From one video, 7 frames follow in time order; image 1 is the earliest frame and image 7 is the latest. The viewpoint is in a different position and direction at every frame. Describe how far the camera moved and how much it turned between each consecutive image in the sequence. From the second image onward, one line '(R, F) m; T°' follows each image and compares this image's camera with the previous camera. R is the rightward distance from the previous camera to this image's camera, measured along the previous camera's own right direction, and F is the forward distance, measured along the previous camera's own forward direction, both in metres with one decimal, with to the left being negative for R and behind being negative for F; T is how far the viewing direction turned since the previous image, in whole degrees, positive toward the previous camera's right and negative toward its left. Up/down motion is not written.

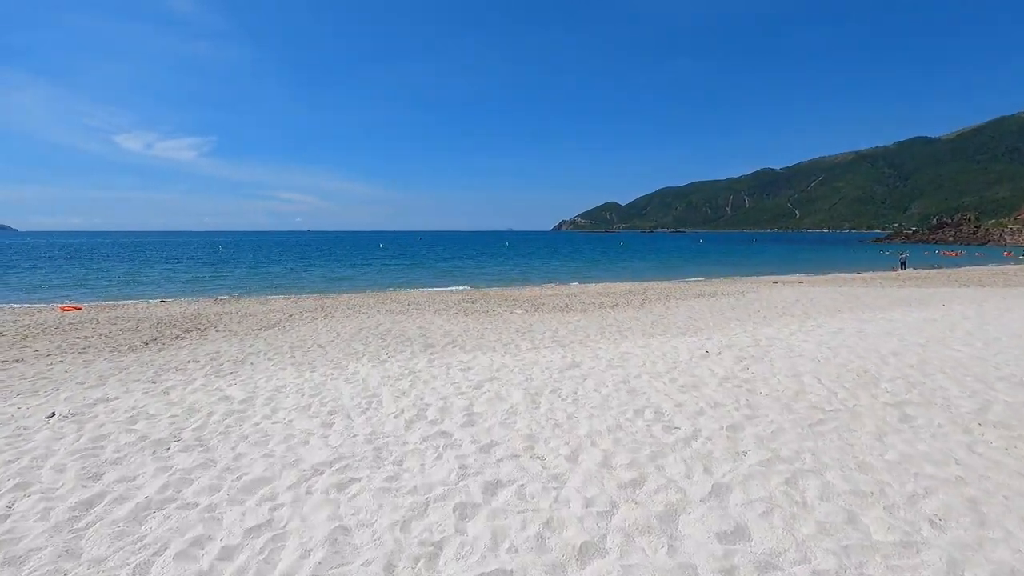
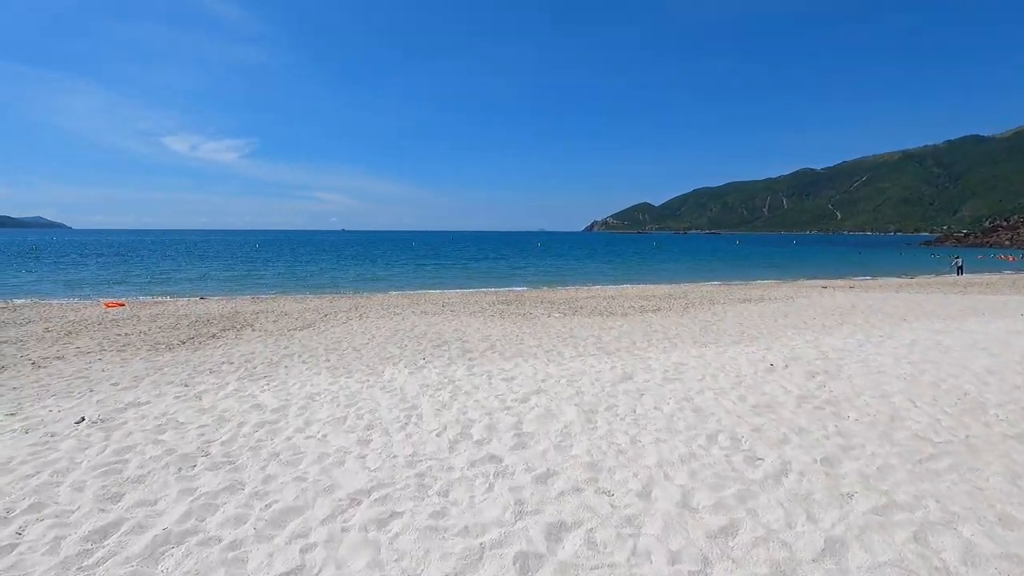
(-0.2, +0.5) m; -3°
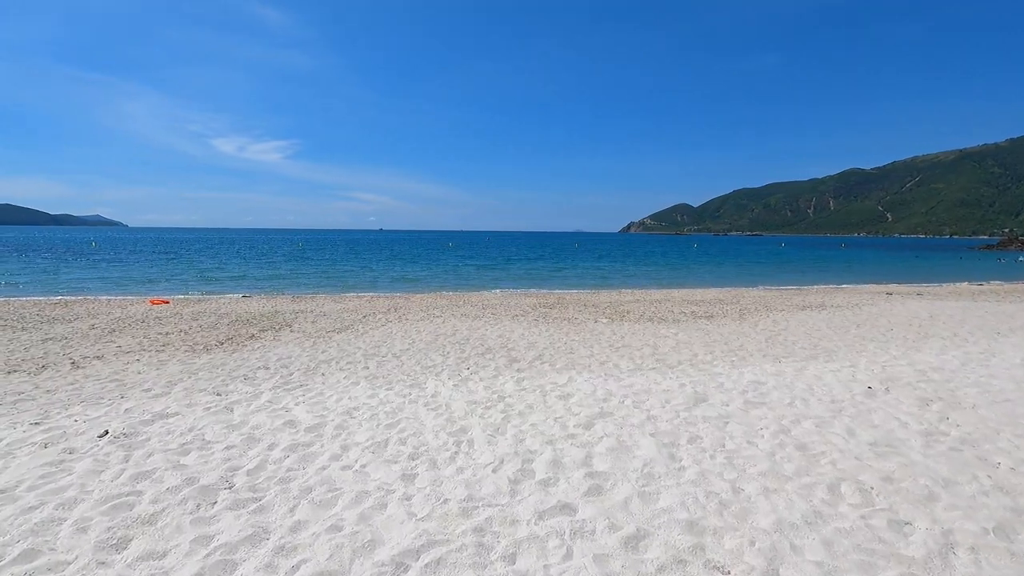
(-0.3, +0.7) m; -4°
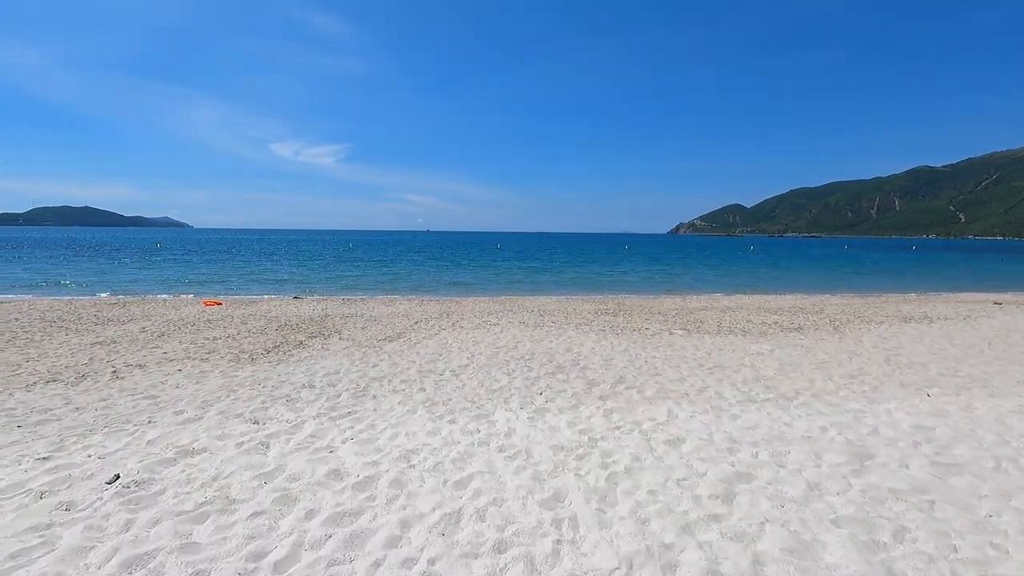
(-0.5, +1.2) m; -5°
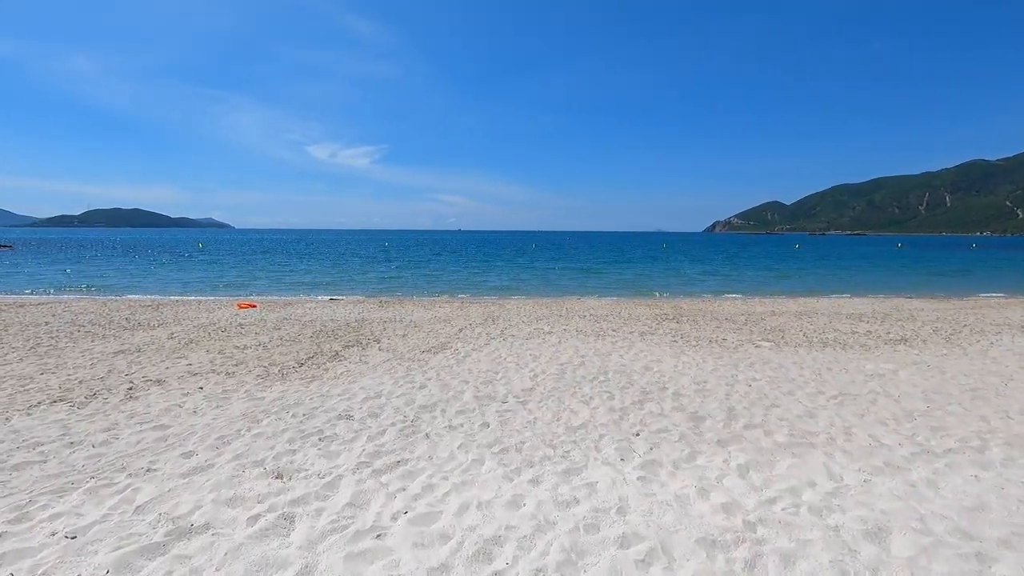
(-0.6, +1.4) m; -3°
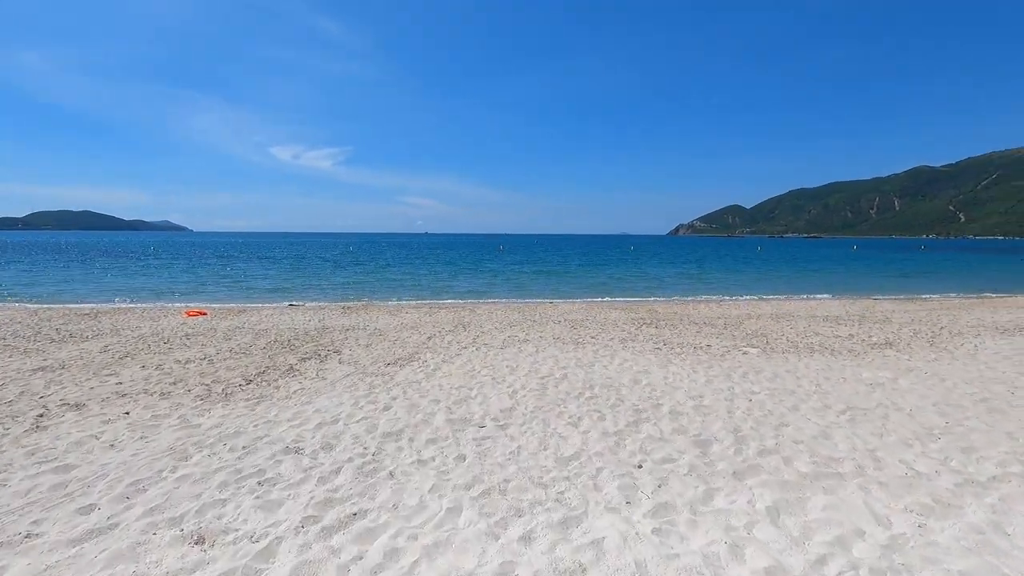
(-0.1, +0.8) m; +3°
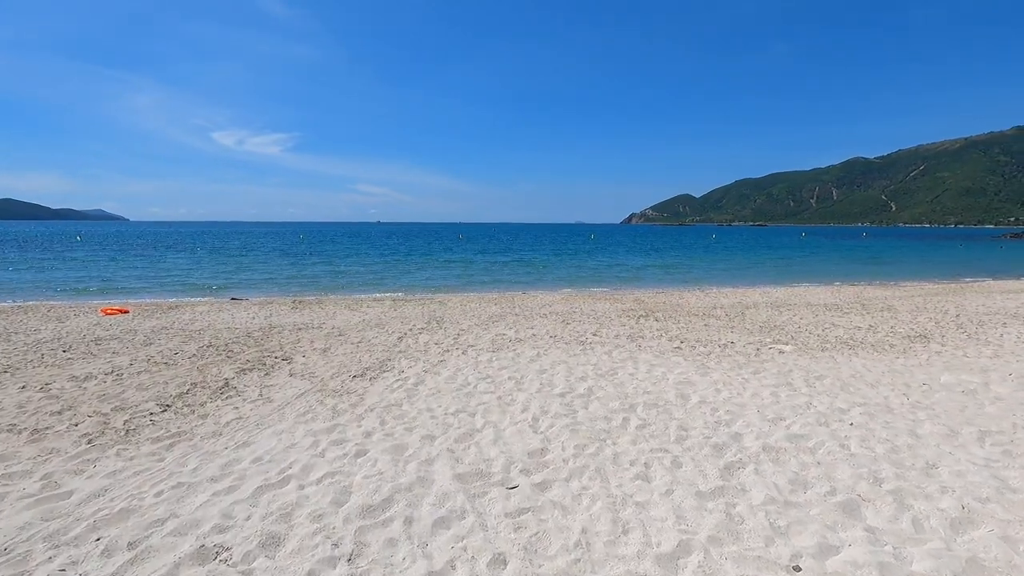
(-0.6, +1.9) m; +5°
